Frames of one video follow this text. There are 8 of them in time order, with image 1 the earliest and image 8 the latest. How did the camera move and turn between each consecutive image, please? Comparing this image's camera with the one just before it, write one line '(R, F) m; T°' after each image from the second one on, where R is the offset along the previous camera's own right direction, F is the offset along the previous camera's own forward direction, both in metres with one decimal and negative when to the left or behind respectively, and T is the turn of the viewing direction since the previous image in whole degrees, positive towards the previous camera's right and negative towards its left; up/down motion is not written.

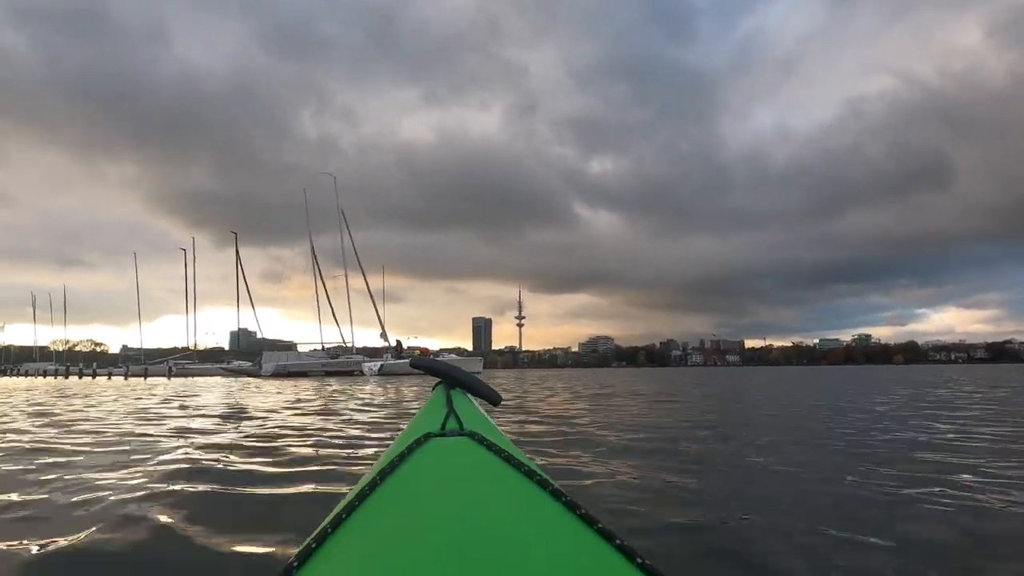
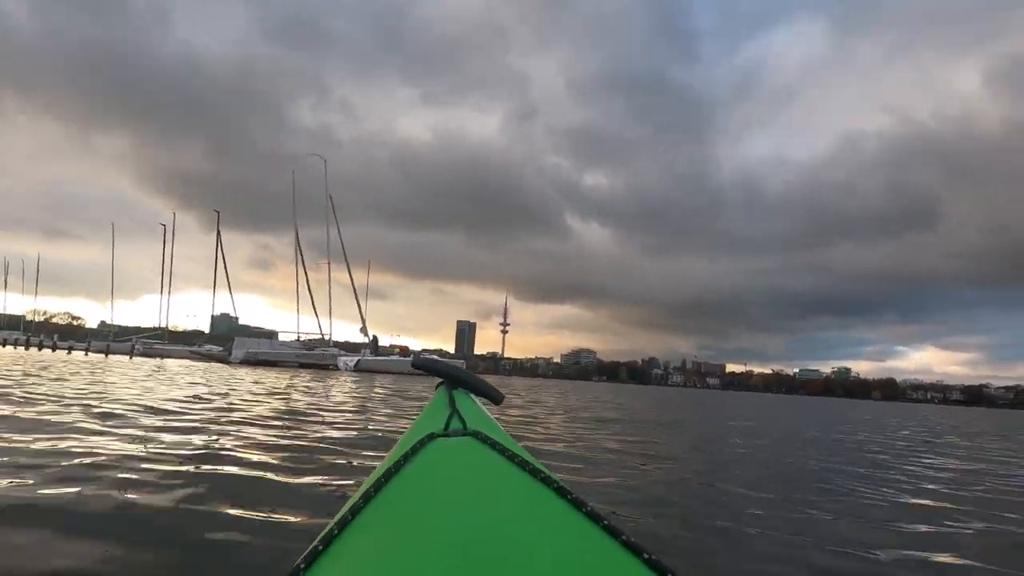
(0.0, +0.4) m; +1°
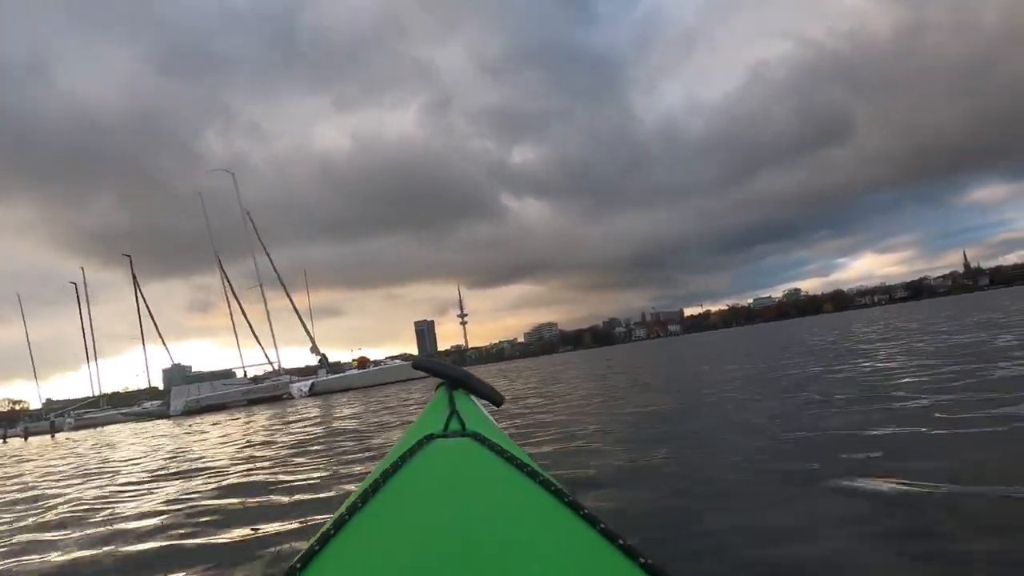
(0.0, +0.7) m; +4°
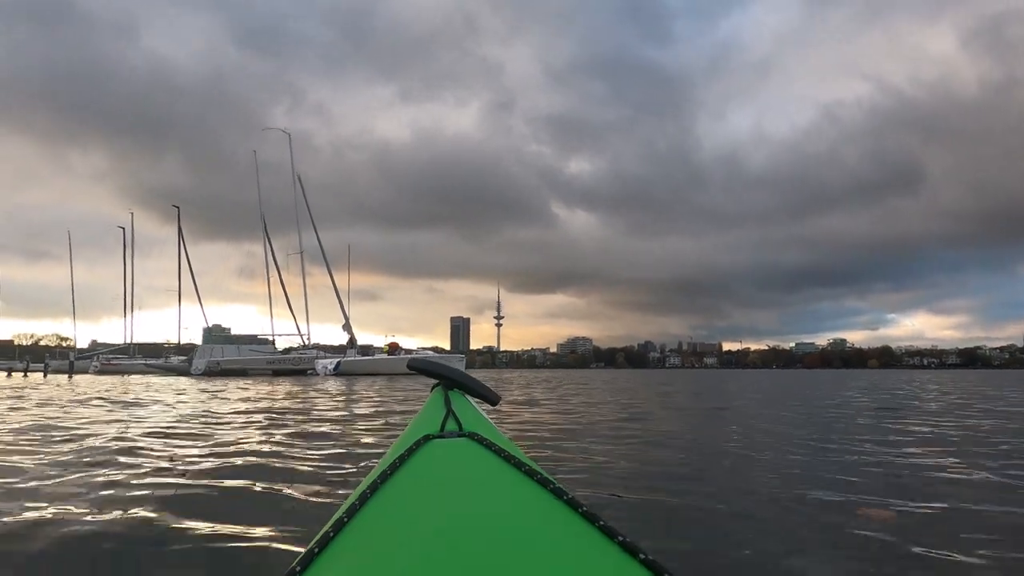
(-0.1, +0.6) m; -3°
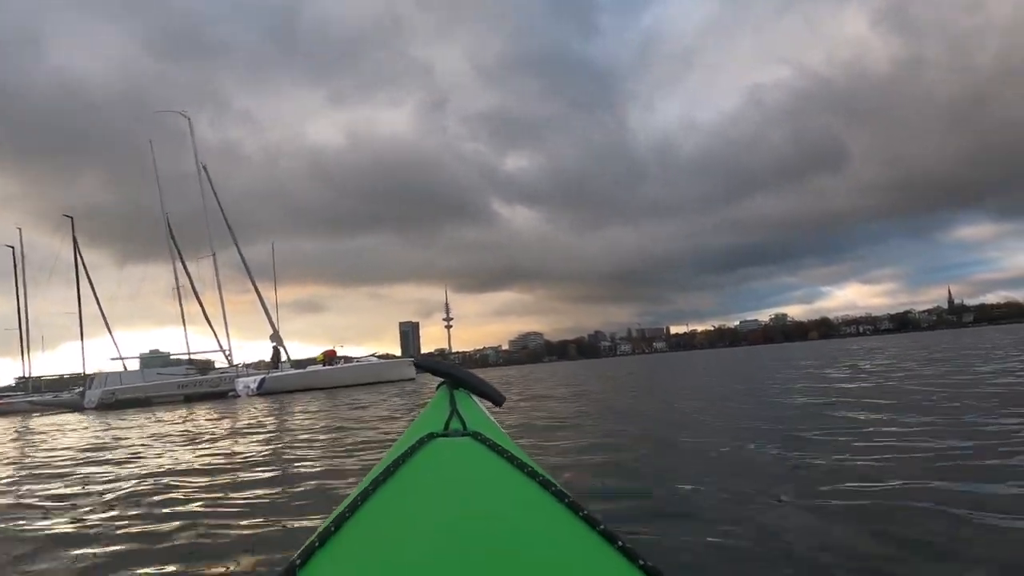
(0.0, +1.1) m; +5°
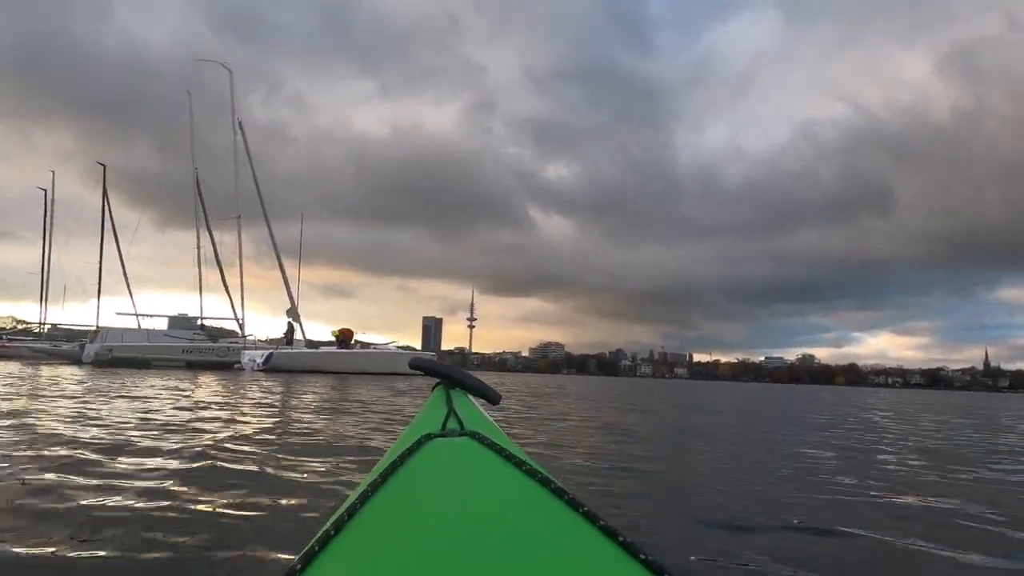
(-0.1, +0.7) m; -2°
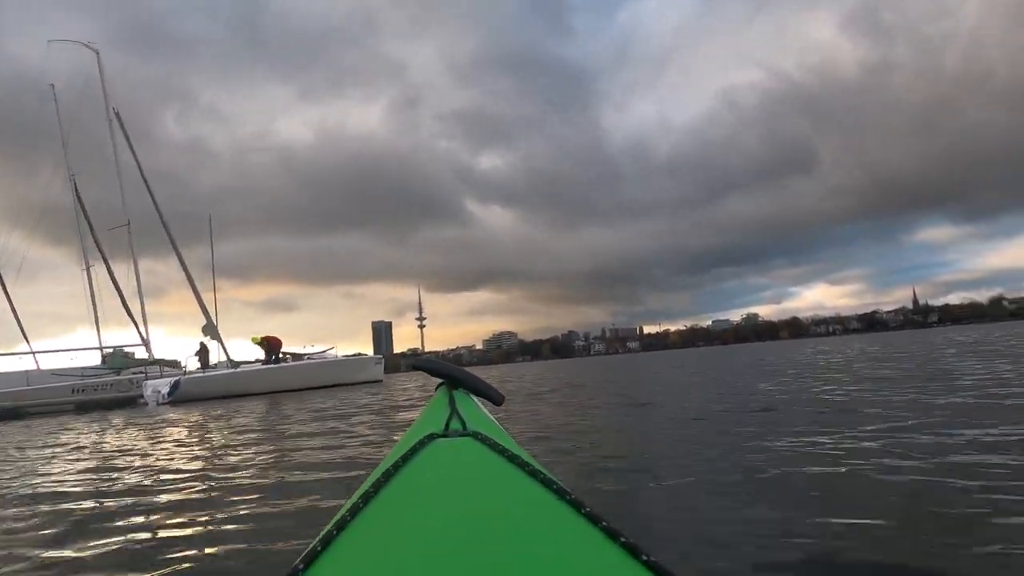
(0.0, +1.0) m; +5°
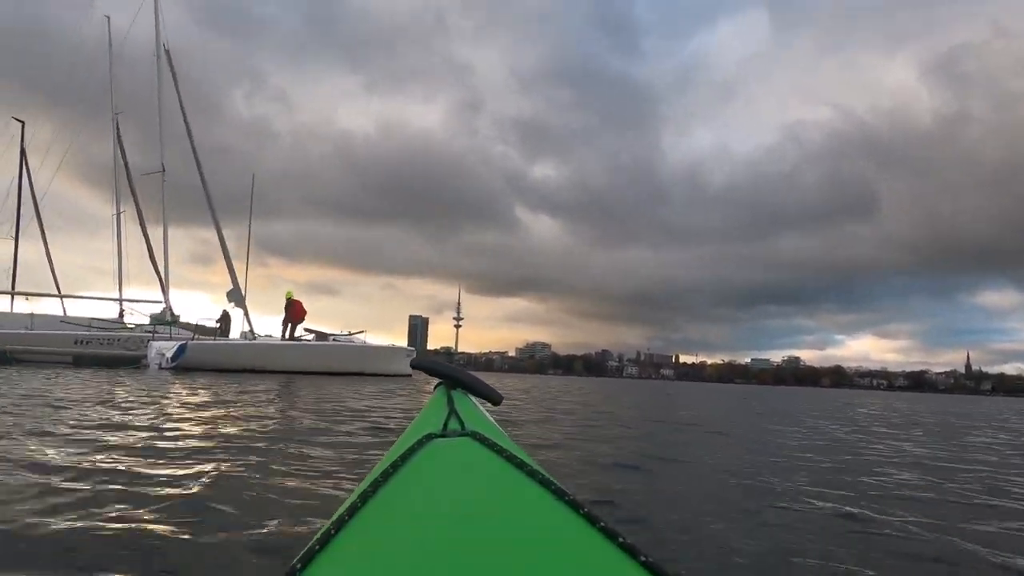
(-0.2, +0.8) m; -4°
